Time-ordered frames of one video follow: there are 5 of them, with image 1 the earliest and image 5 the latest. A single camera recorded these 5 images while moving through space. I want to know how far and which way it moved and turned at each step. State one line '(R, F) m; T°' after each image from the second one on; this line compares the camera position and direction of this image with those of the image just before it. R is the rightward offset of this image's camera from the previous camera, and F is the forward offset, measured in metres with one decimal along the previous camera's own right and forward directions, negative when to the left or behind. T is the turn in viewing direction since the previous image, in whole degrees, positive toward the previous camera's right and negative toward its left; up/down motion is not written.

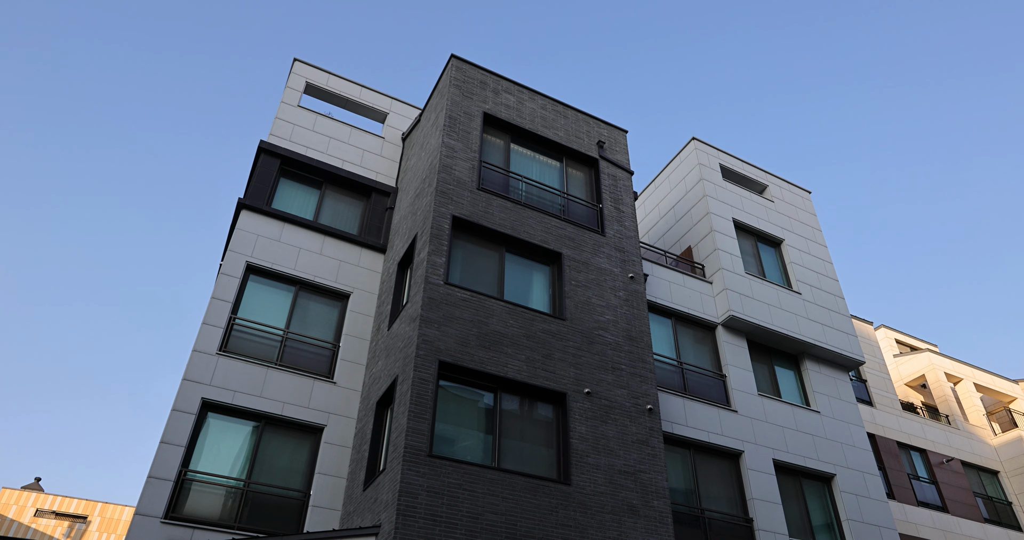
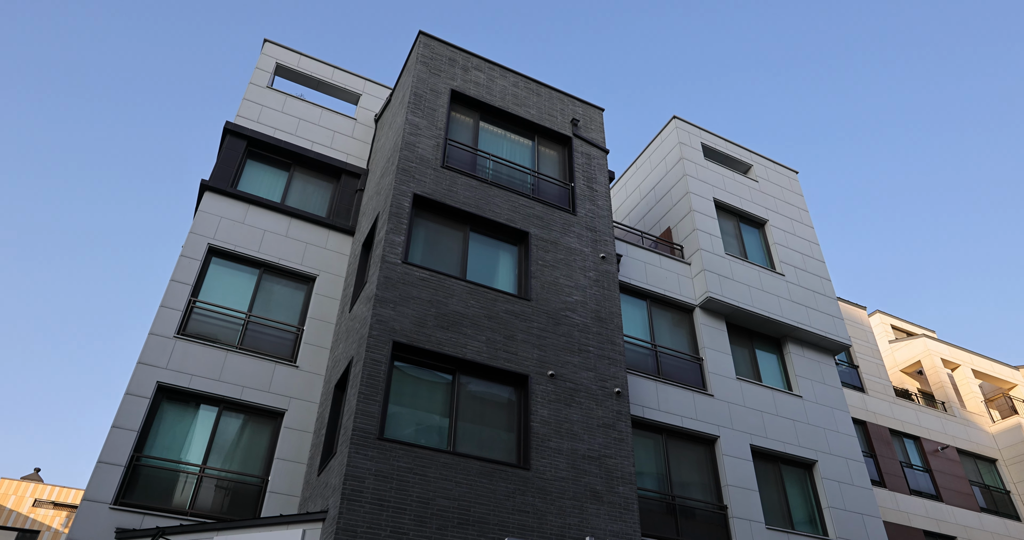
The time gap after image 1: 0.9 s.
(+1.0, +0.5) m; -1°
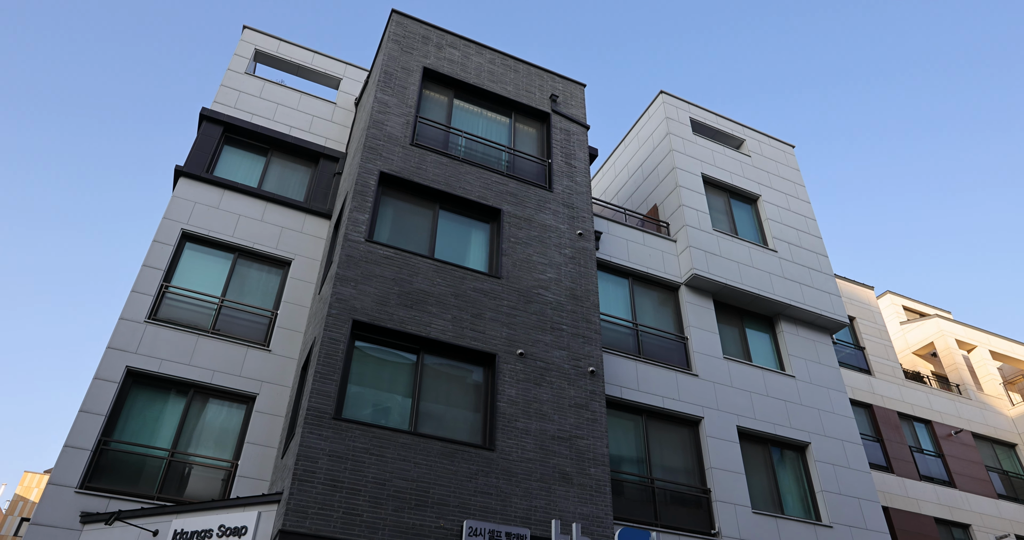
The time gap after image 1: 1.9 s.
(+1.1, +0.4) m; -2°
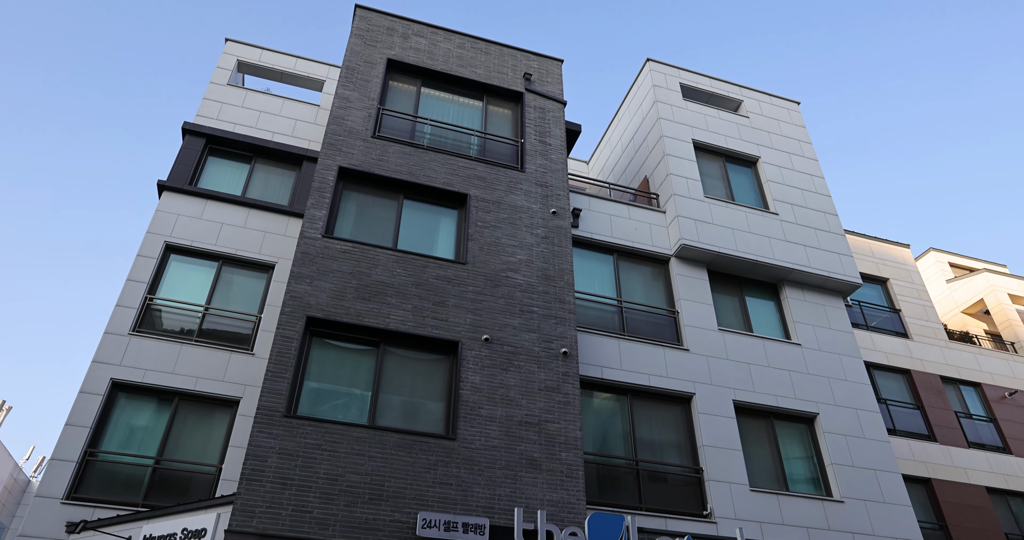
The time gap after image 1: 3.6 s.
(+2.0, +0.5) m; -6°
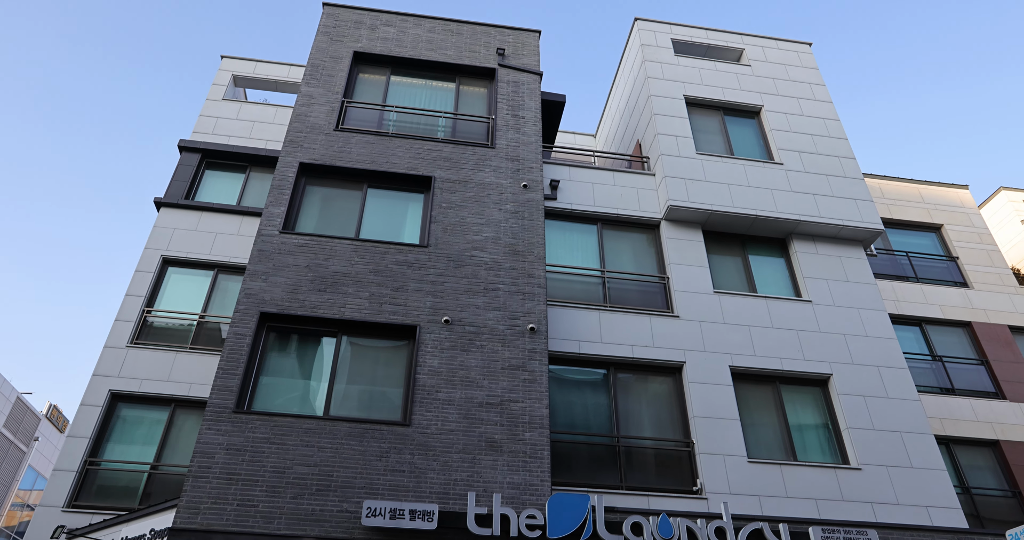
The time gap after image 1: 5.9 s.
(+2.5, +0.7) m; -8°
